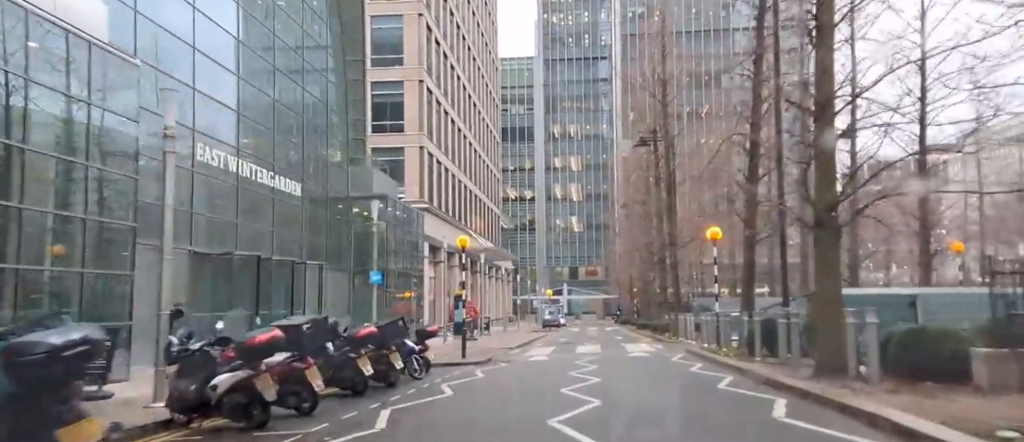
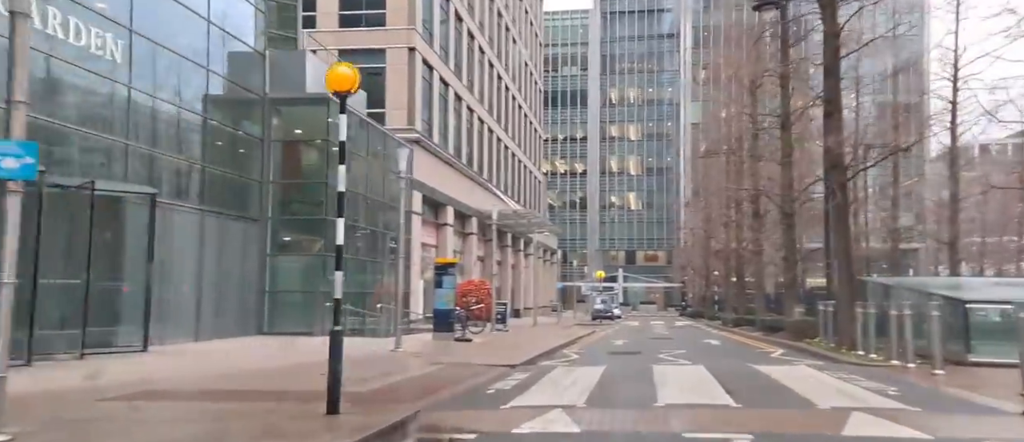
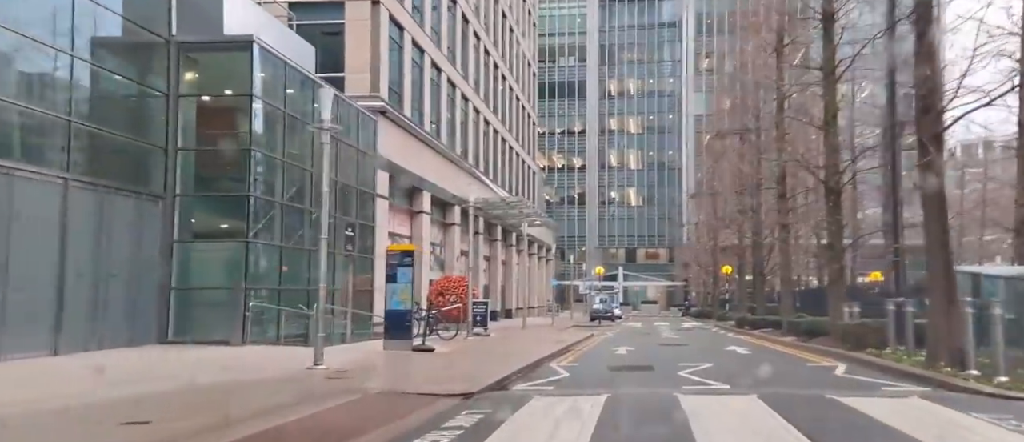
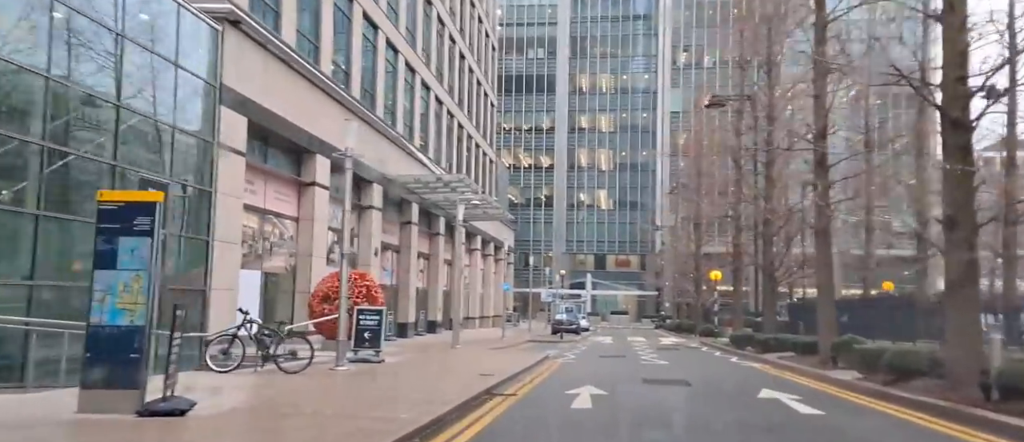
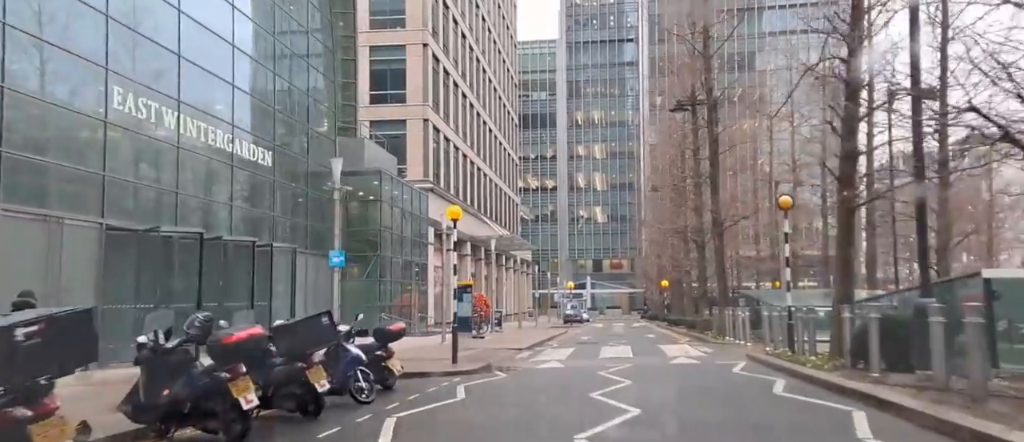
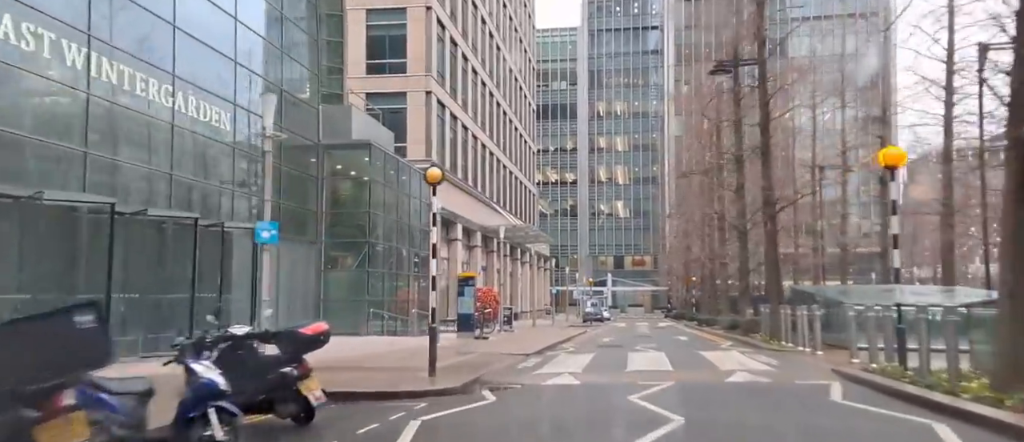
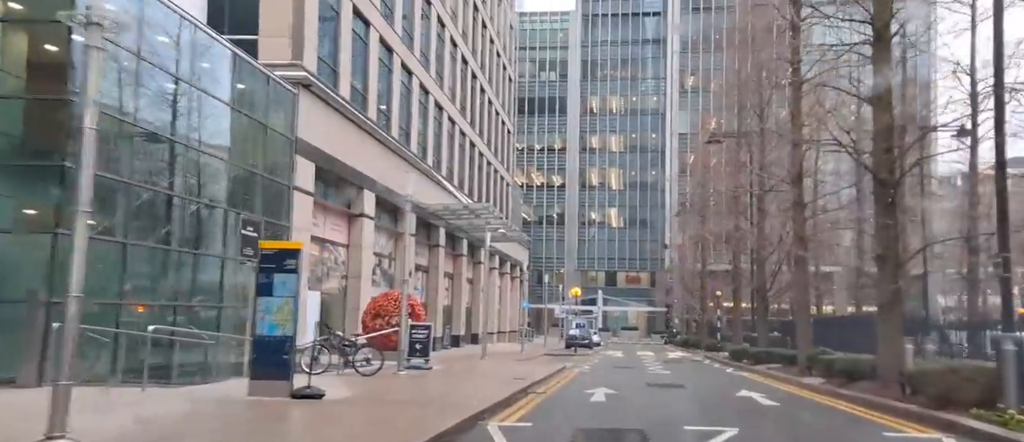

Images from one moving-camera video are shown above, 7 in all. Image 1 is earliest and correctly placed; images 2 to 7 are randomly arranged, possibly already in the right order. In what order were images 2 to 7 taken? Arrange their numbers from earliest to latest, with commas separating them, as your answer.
5, 6, 2, 3, 7, 4
